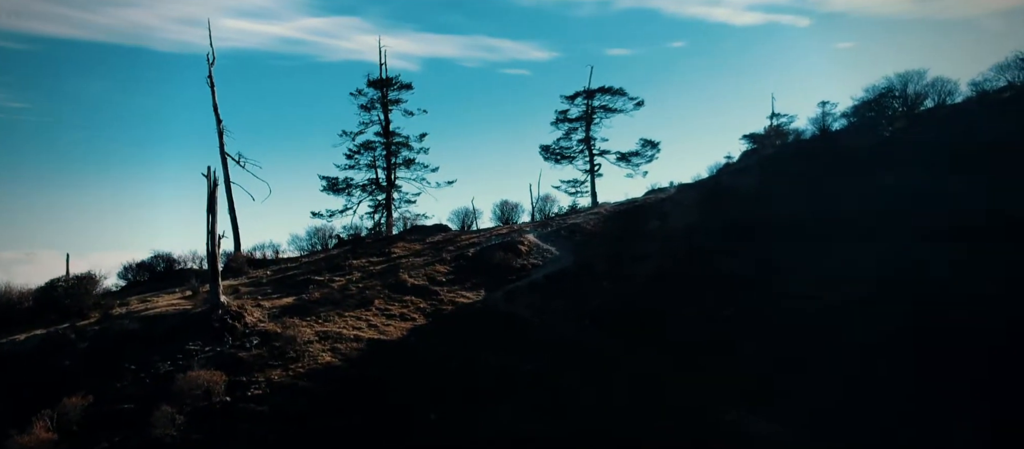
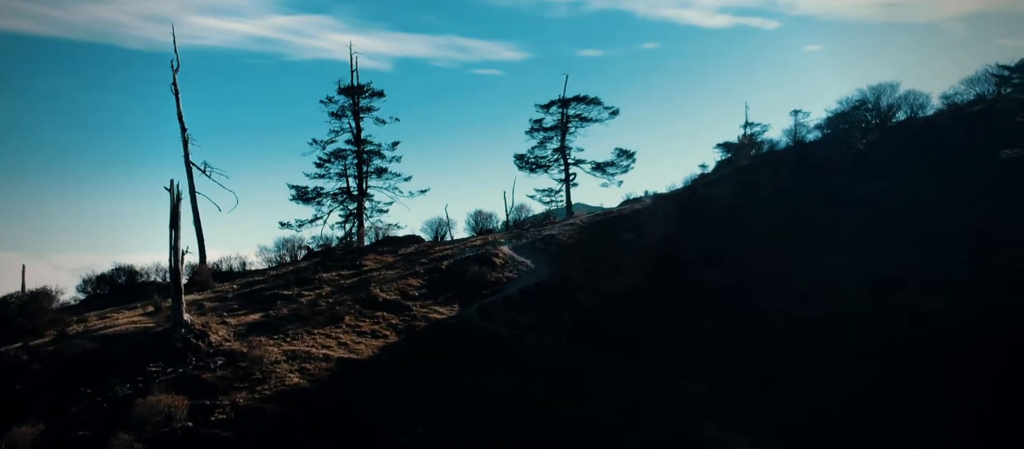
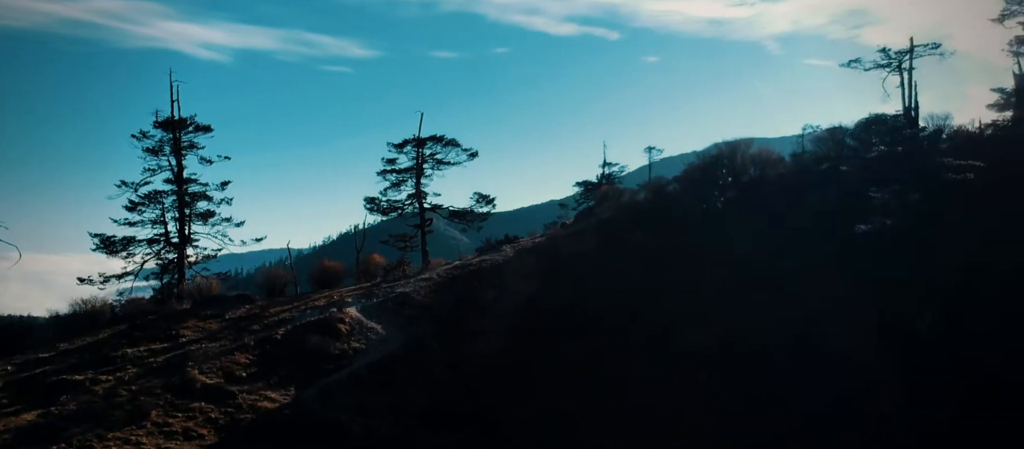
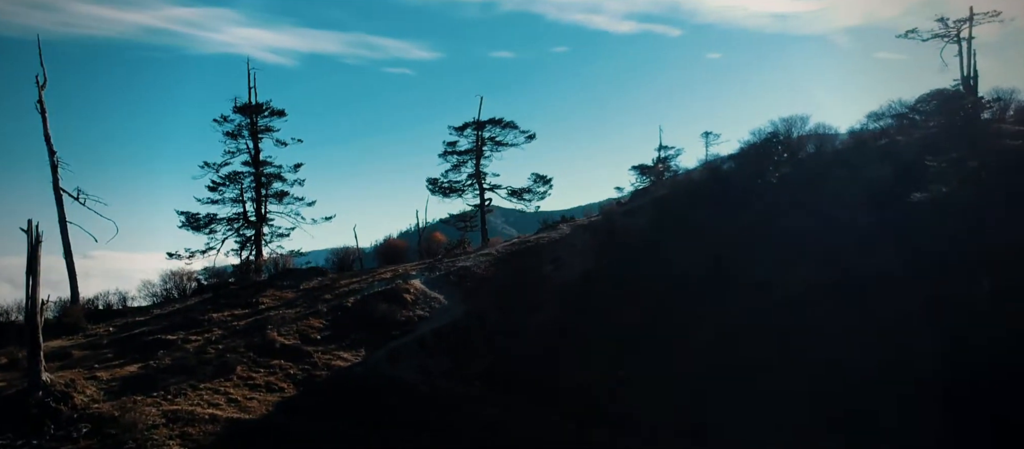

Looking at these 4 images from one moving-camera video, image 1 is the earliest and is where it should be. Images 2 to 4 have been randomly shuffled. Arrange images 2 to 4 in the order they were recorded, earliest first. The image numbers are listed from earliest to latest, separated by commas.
2, 4, 3
